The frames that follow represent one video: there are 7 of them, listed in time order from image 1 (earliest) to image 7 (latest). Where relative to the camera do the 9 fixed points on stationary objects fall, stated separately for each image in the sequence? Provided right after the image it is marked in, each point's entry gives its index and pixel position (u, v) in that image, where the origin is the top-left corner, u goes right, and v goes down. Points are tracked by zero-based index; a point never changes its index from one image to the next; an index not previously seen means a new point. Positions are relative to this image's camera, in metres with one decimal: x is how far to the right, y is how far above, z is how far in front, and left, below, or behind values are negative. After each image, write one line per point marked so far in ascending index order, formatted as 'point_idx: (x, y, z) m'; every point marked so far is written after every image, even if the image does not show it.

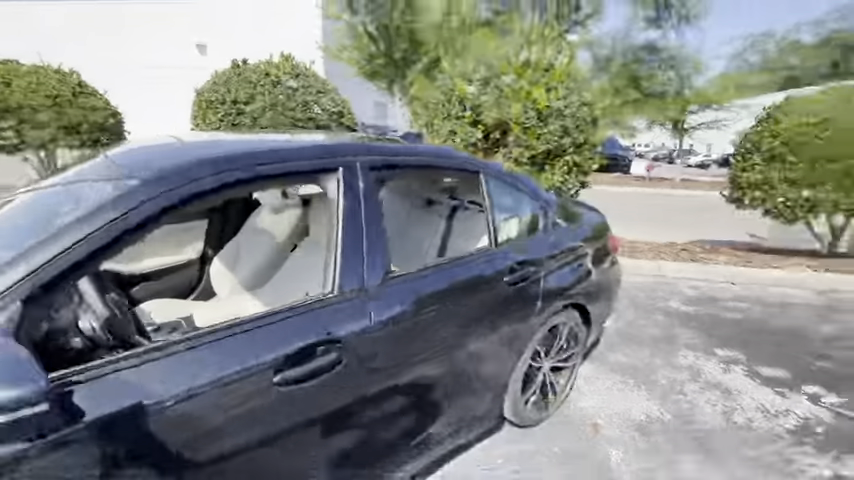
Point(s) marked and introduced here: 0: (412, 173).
0: (0.0, +0.4, +2.1) m
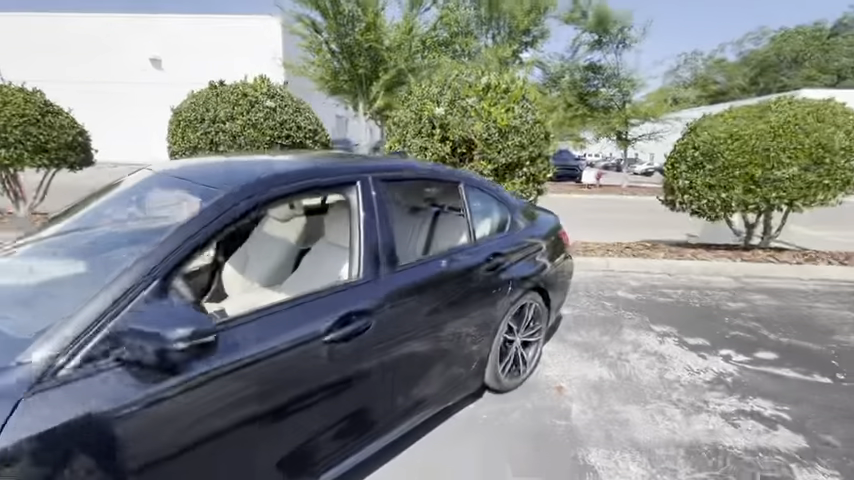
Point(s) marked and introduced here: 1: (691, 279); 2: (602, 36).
0: (-0.1, +0.4, +2.6) m
1: (+3.8, -0.6, +5.7) m
2: (+7.2, +8.3, +16.2) m
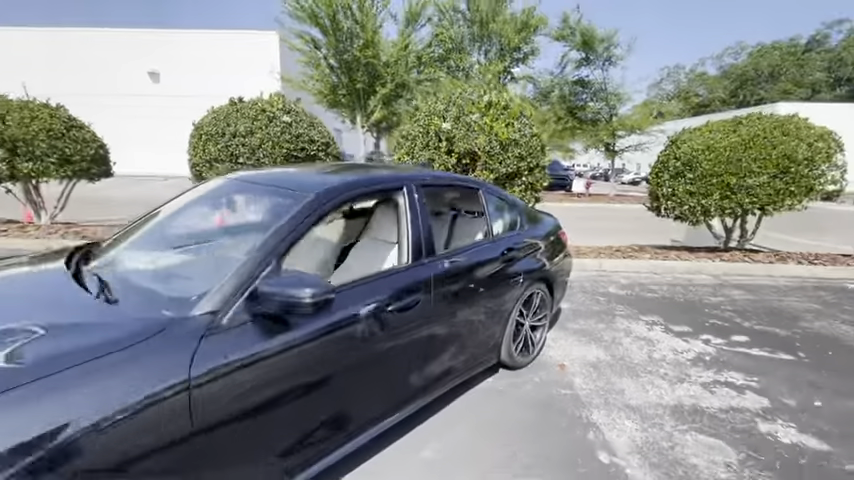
0: (+0.1, +0.4, +3.1) m
1: (+3.9, -0.6, +6.2) m
2: (+7.0, +8.1, +17.0) m
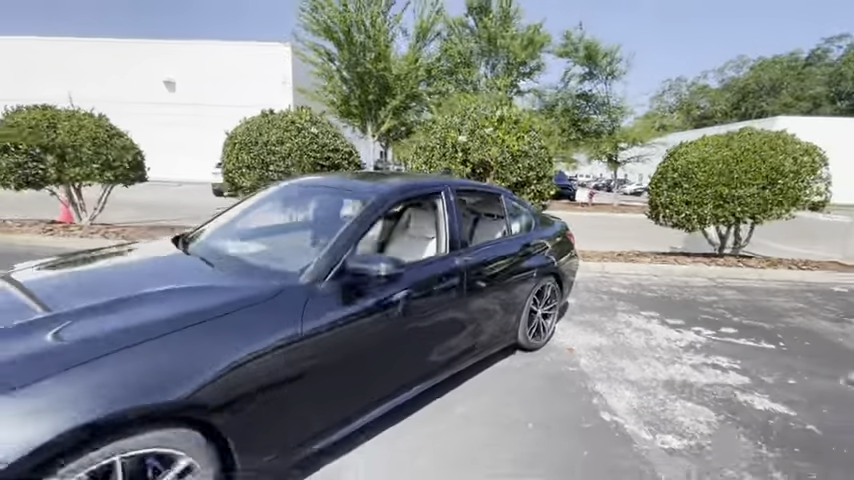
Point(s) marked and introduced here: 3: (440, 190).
0: (+0.4, +0.4, +3.7) m
1: (+4.2, -0.7, +6.8) m
2: (+7.4, +7.7, +17.7) m
3: (+0.1, +0.4, +3.3) m
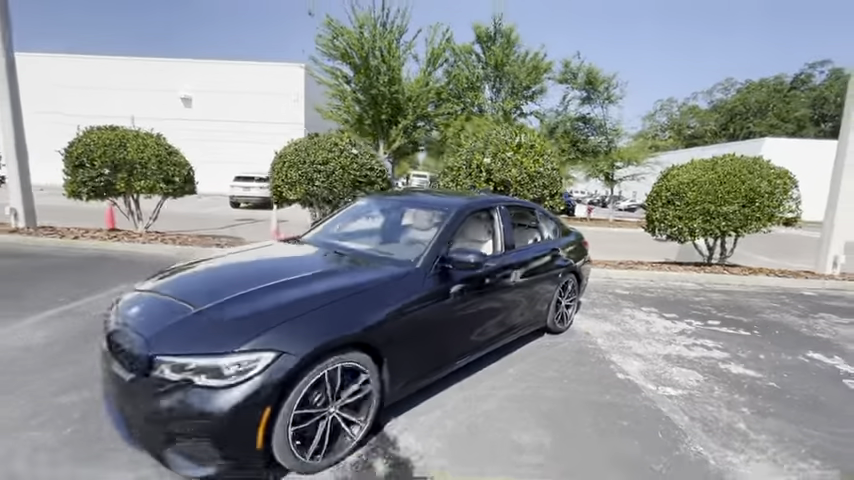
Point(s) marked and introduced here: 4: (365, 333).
0: (+1.0, +0.4, +4.7) m
1: (+4.8, -0.9, +7.8) m
2: (+7.9, +7.1, +19.1) m
3: (+0.7, +0.4, +4.4) m
4: (-0.4, -0.6, +2.7) m
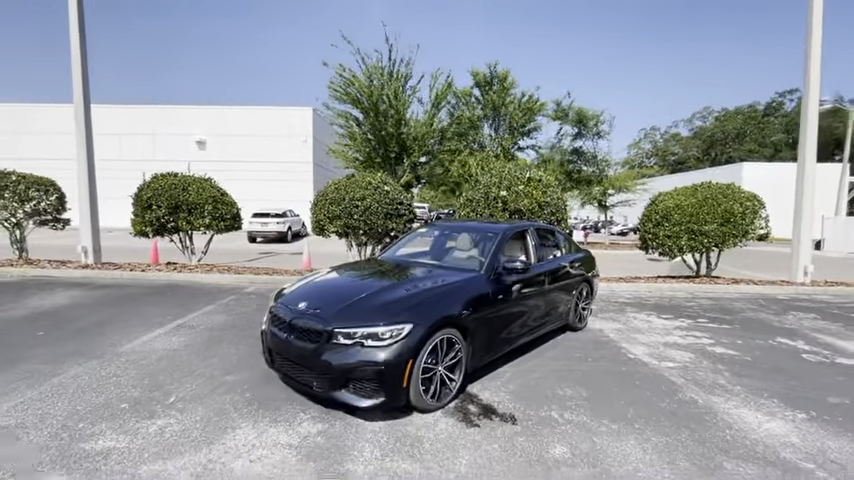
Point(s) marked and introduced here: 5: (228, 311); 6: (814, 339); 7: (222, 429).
0: (+1.7, +0.1, +6.1) m
1: (+5.4, -1.2, +9.1) m
2: (+8.1, +5.9, +21.0) m
3: (+1.4, +0.2, +5.7) m
4: (+0.3, -0.7, +3.9) m
5: (-3.4, -1.2, +6.9) m
6: (+5.9, -1.5, +6.1) m
7: (-1.7, -1.6, +3.3) m
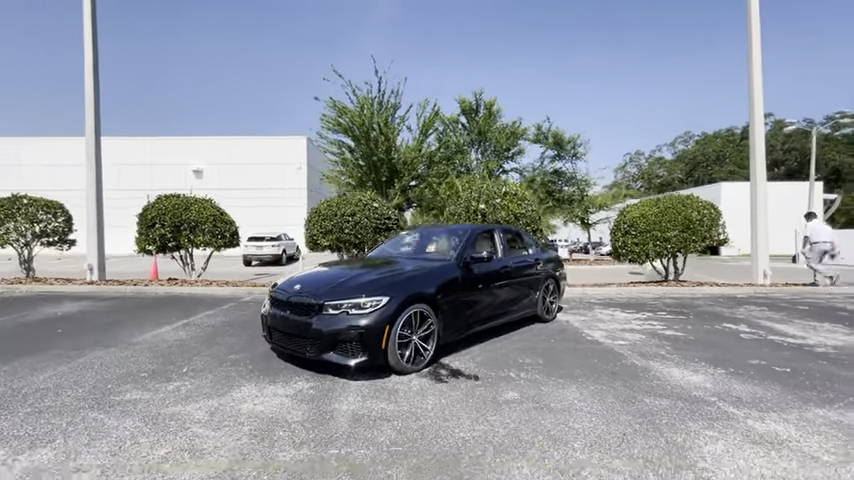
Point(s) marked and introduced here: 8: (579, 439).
0: (+1.3, +0.1, +6.8) m
1: (+5.1, -1.4, +9.8) m
2: (+7.5, +5.0, +22.2) m
3: (+1.1, +0.2, +6.5) m
4: (0.0, -0.6, +4.6) m
5: (-3.7, -1.4, +7.5) m
6: (+5.7, -1.4, +6.8) m
7: (-1.9, -1.4, +3.9) m
8: (+1.1, -1.5, +2.9) m
